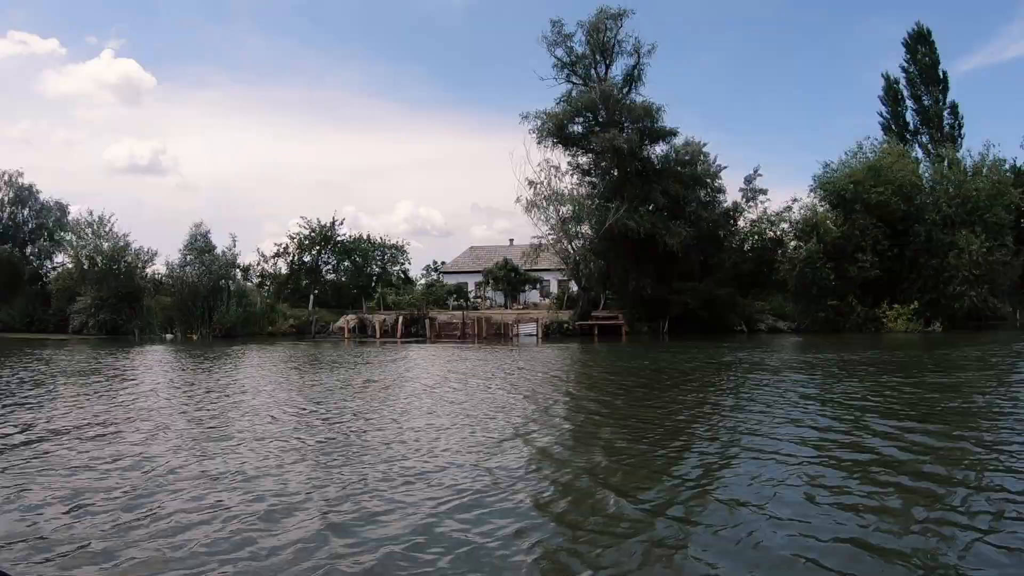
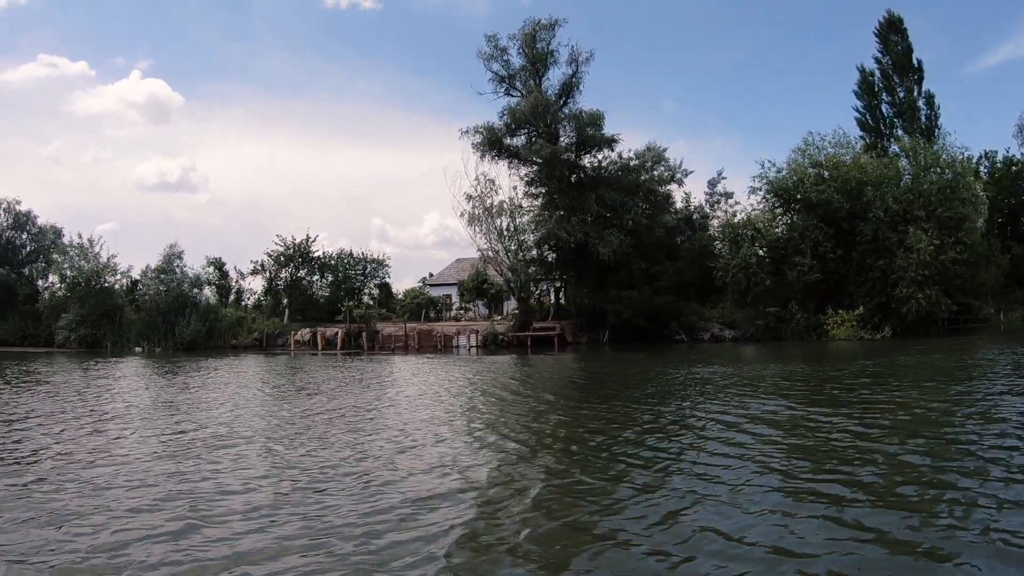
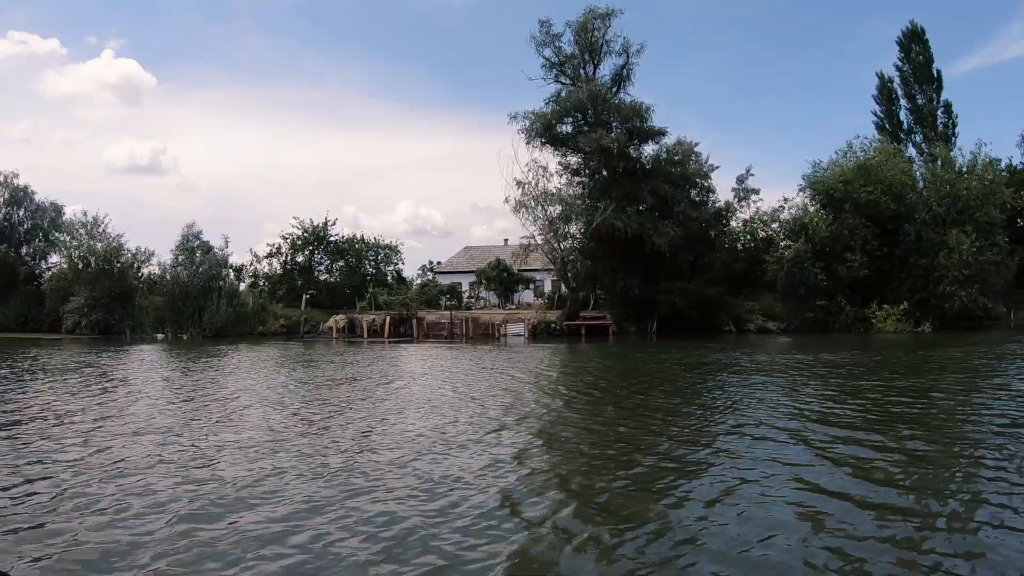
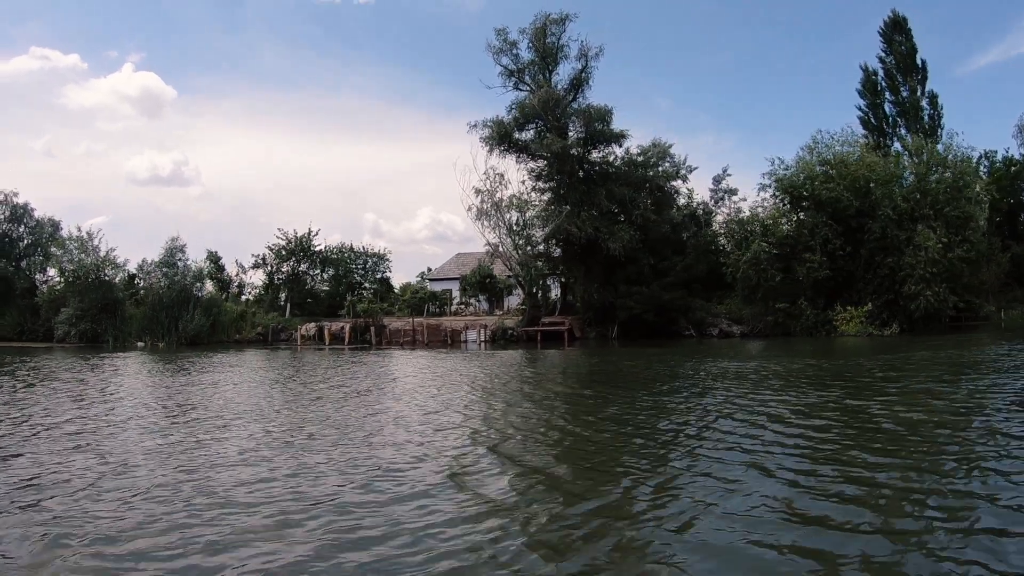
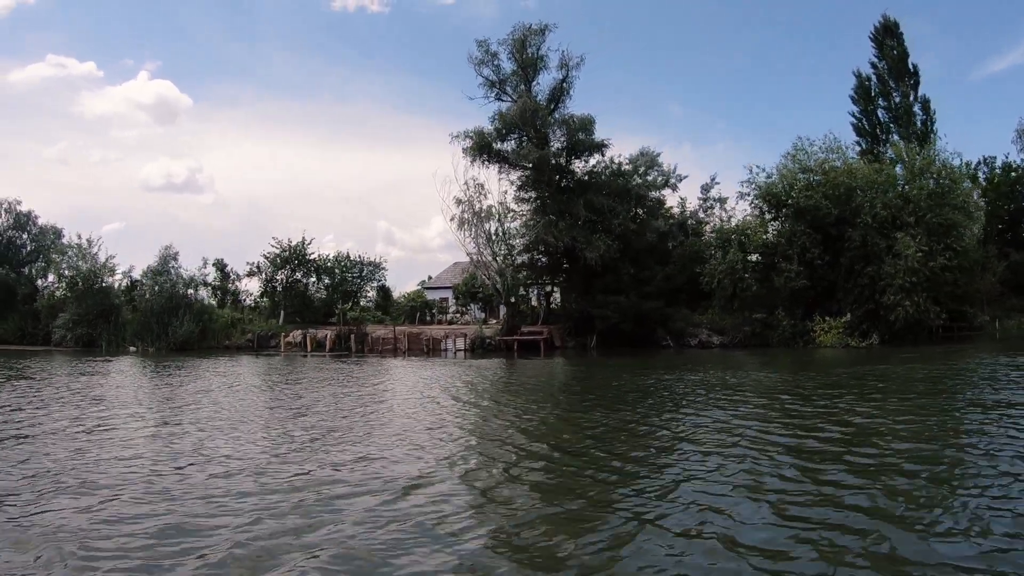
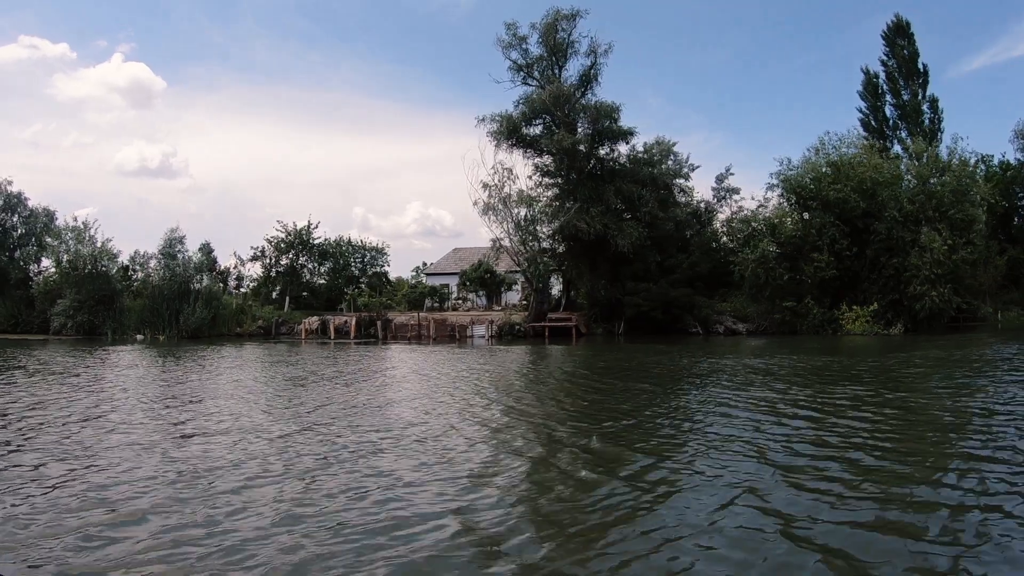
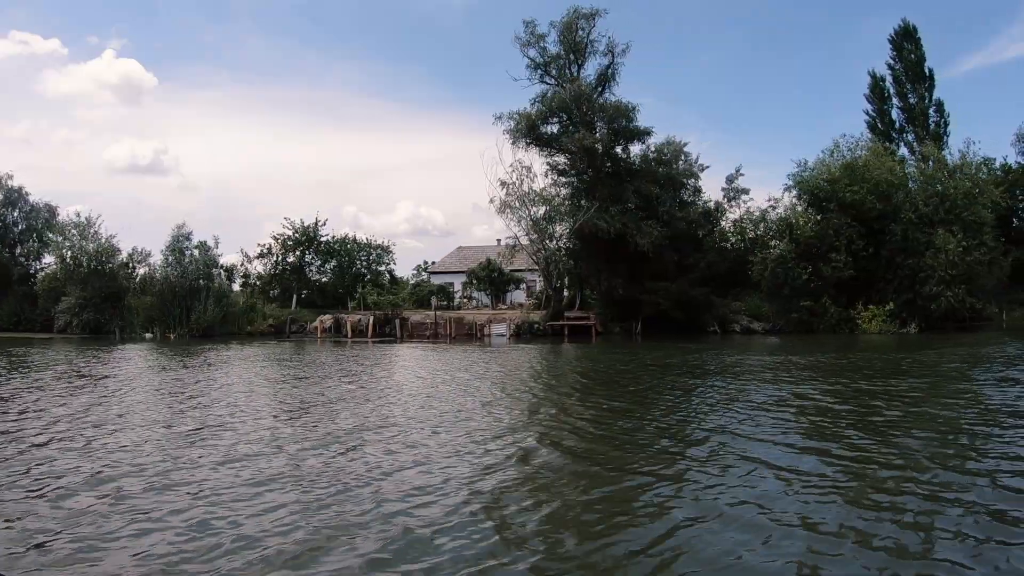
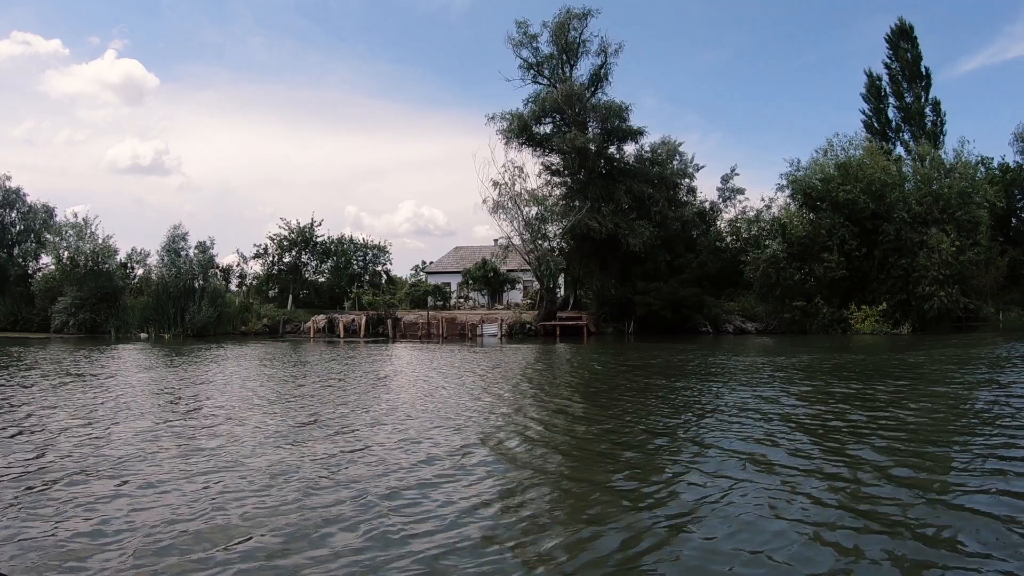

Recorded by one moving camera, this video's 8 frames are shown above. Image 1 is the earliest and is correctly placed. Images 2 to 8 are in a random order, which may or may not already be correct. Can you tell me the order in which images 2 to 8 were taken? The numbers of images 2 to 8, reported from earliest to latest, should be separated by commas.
3, 7, 8, 6, 4, 2, 5
